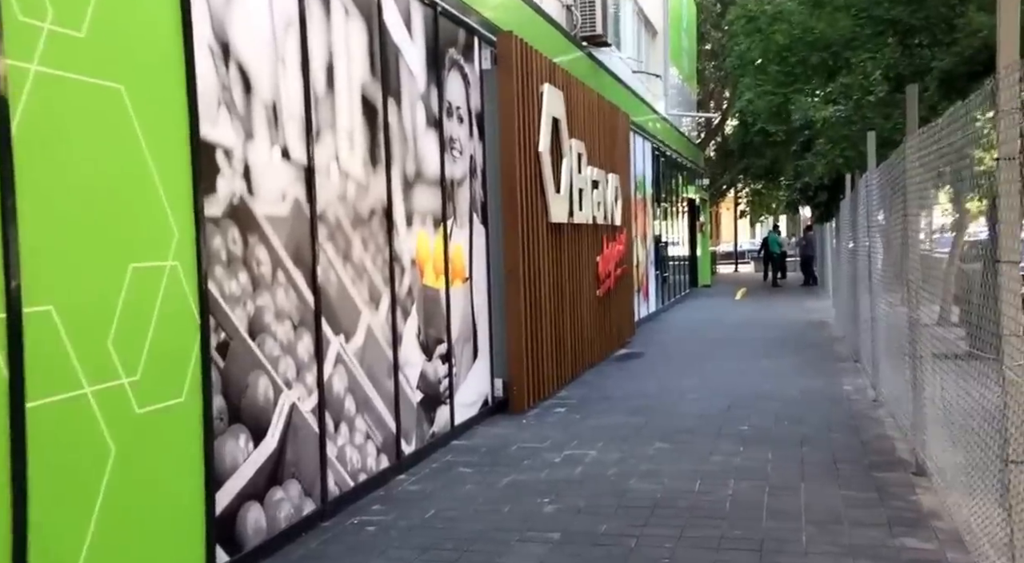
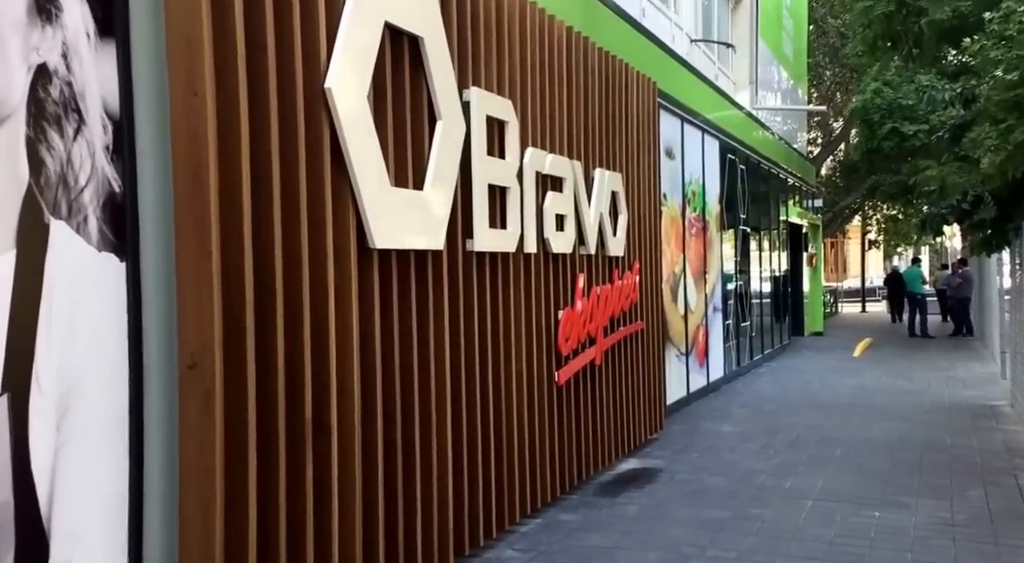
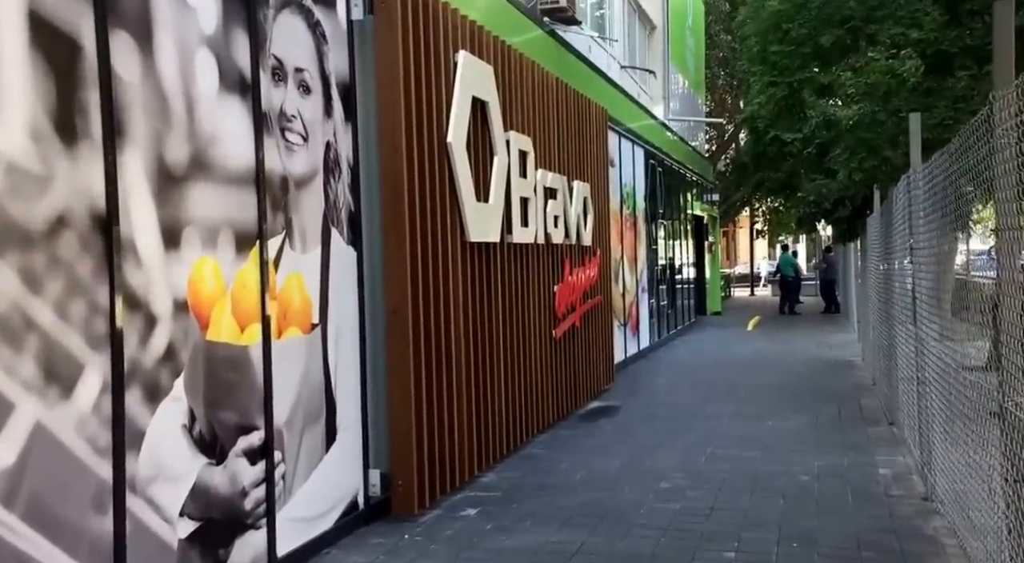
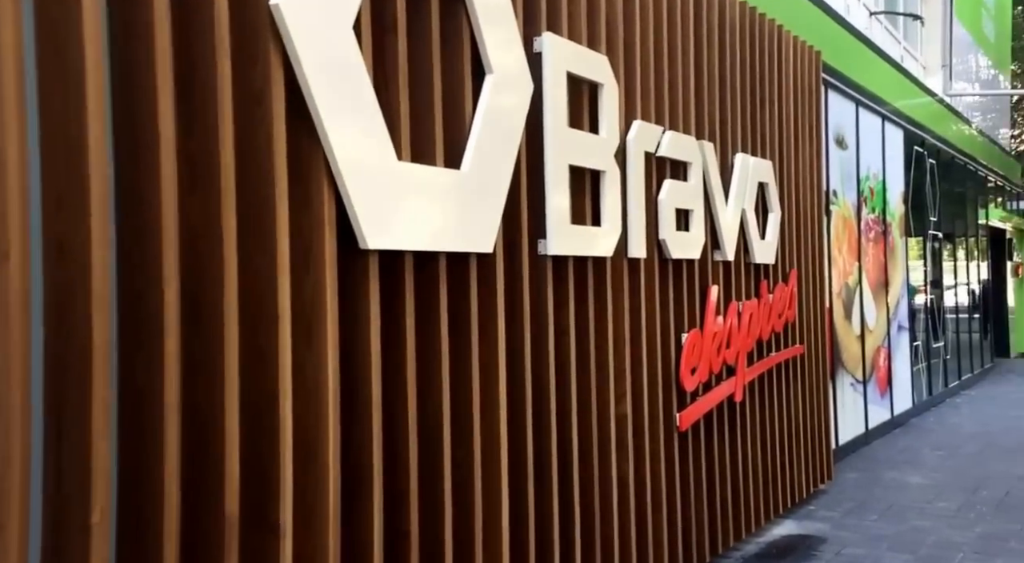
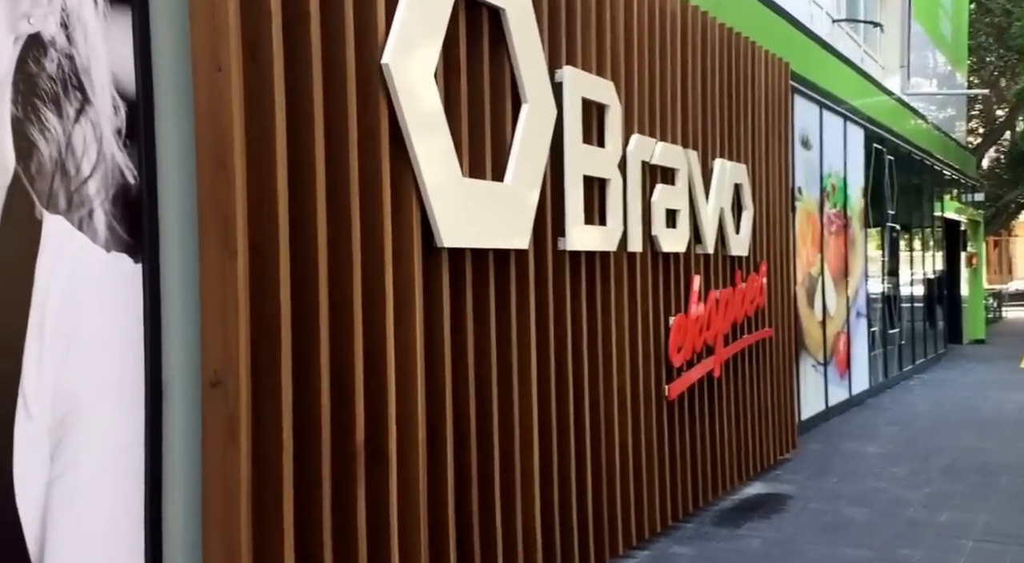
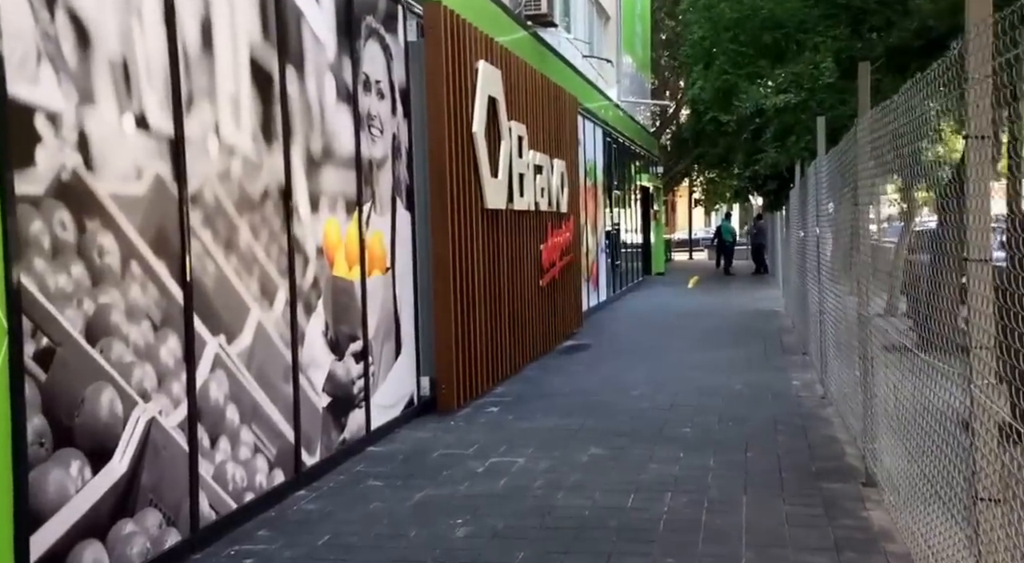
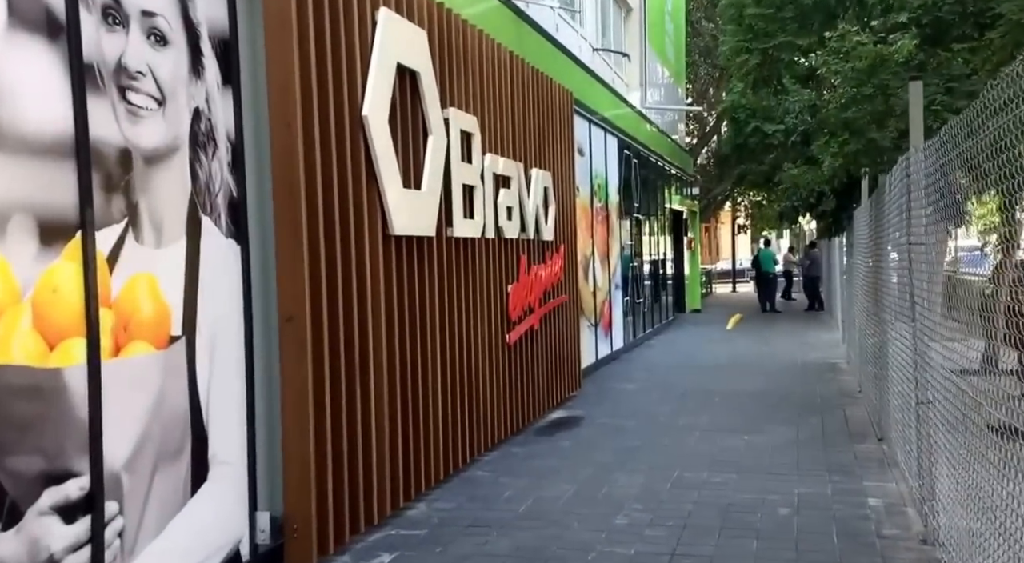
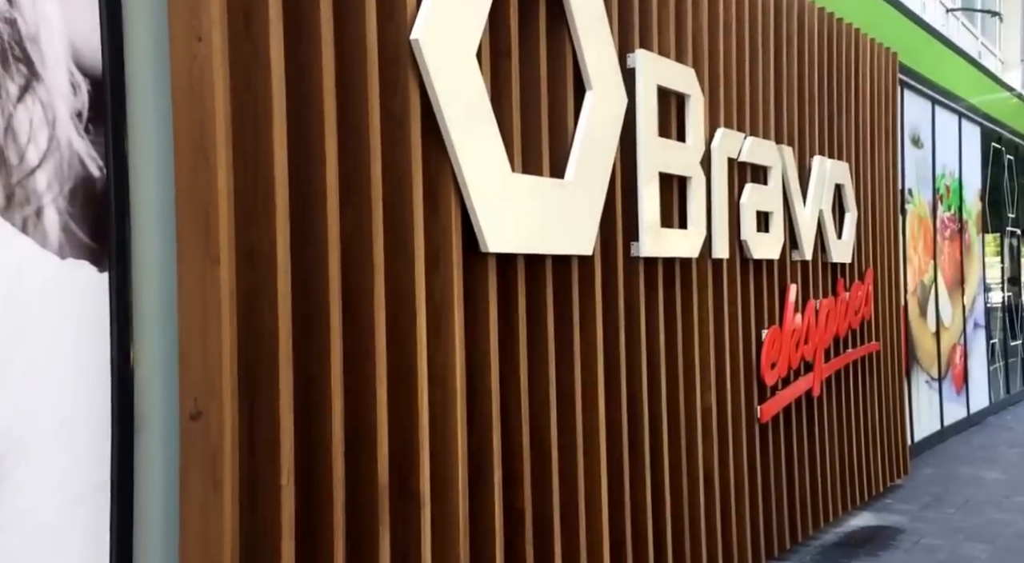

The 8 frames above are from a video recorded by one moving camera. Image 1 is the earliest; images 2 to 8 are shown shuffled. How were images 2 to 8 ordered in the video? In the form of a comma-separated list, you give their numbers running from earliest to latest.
6, 3, 7, 2, 5, 8, 4
